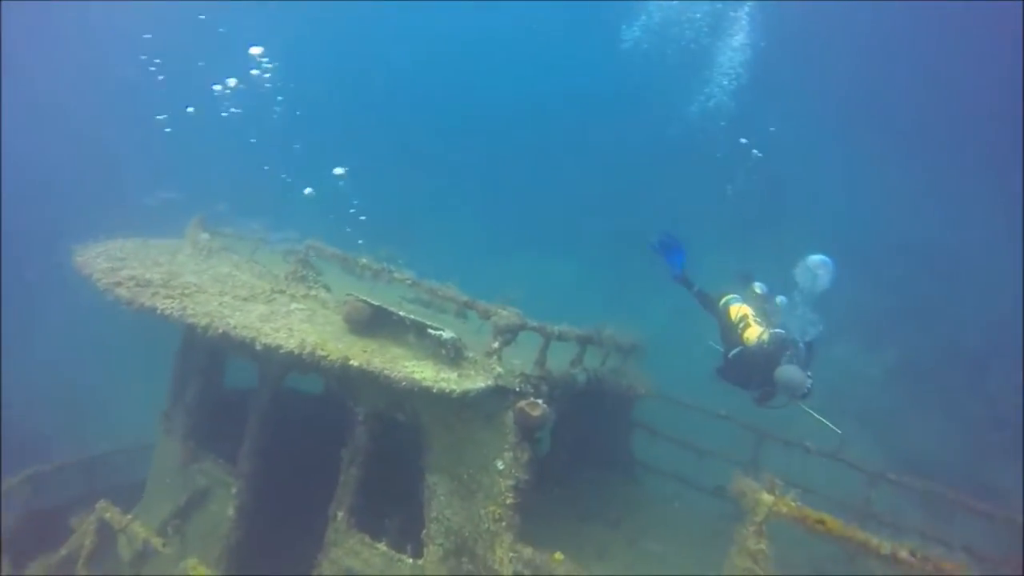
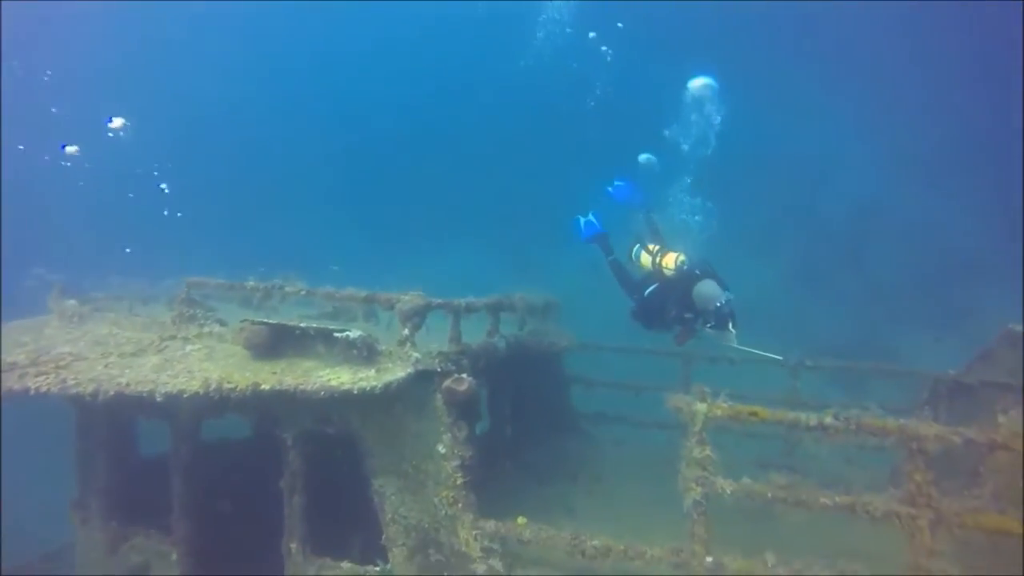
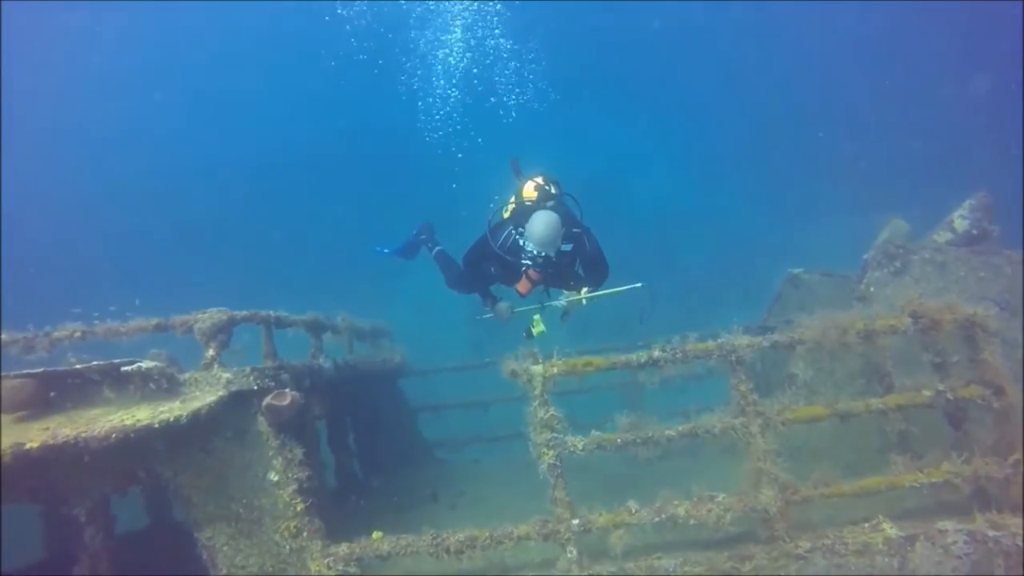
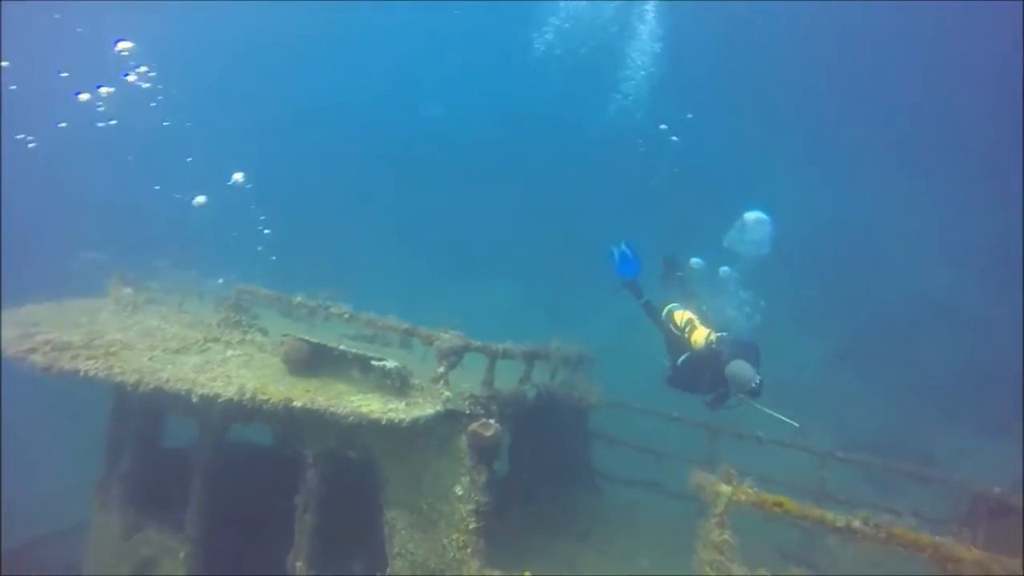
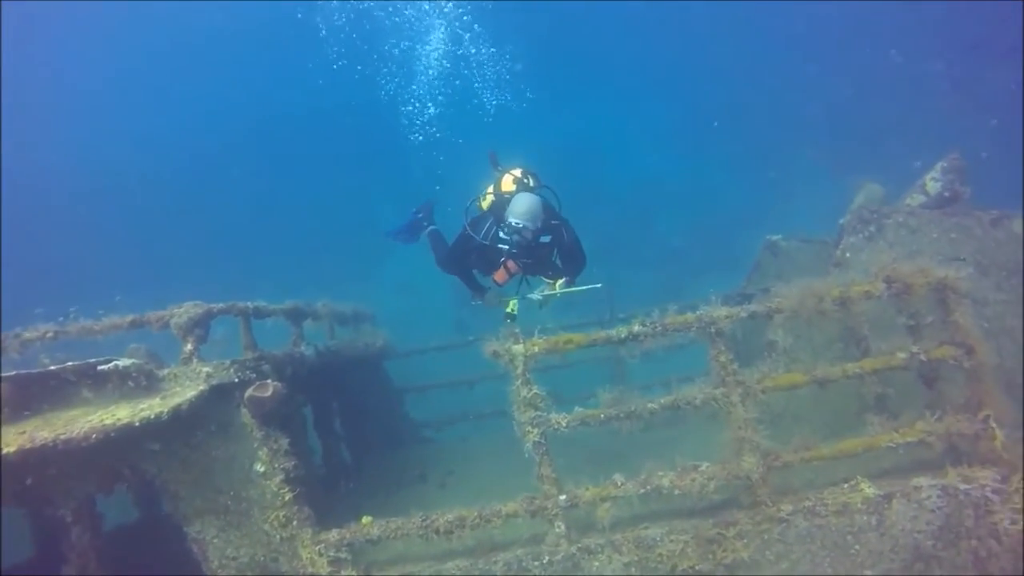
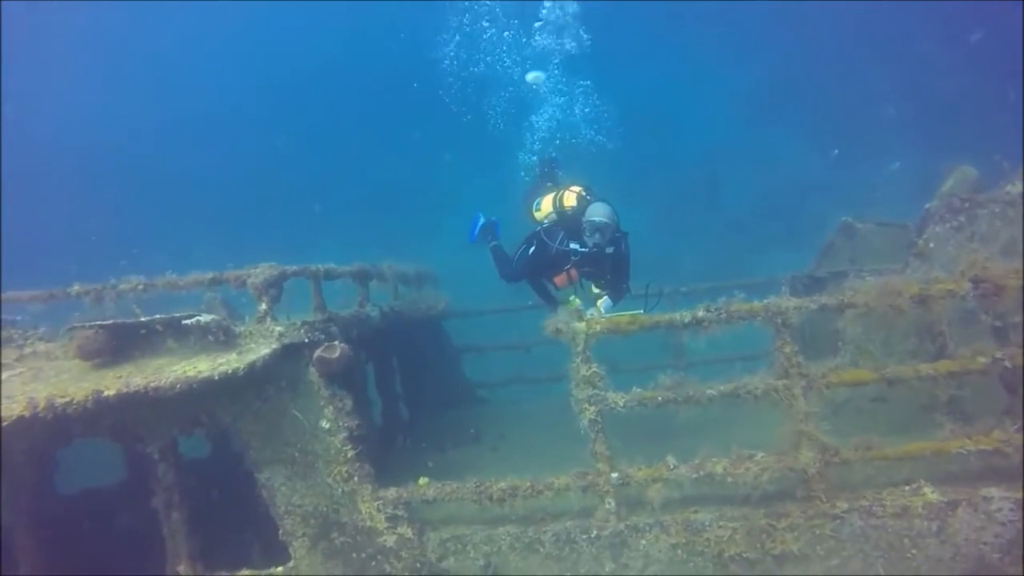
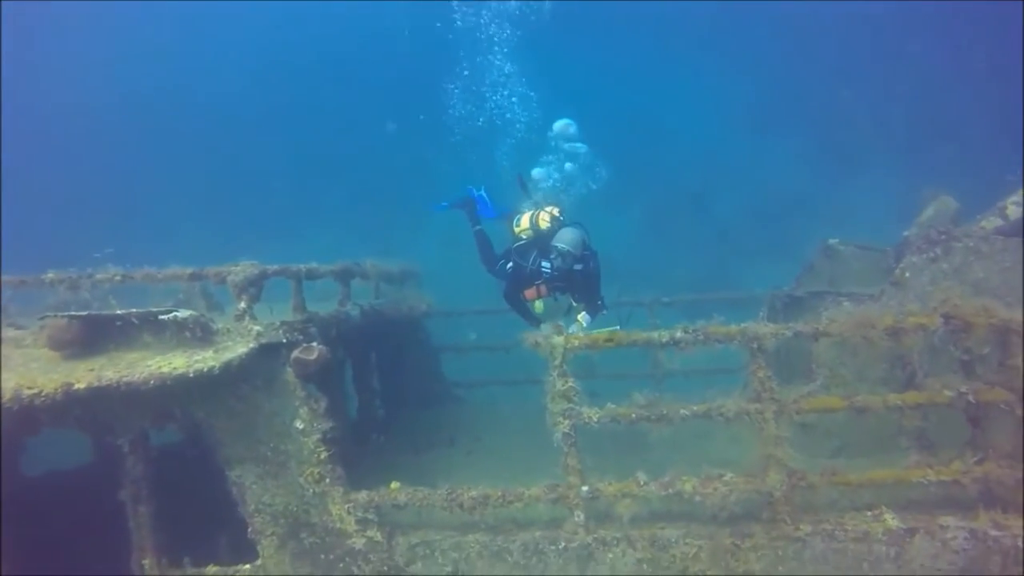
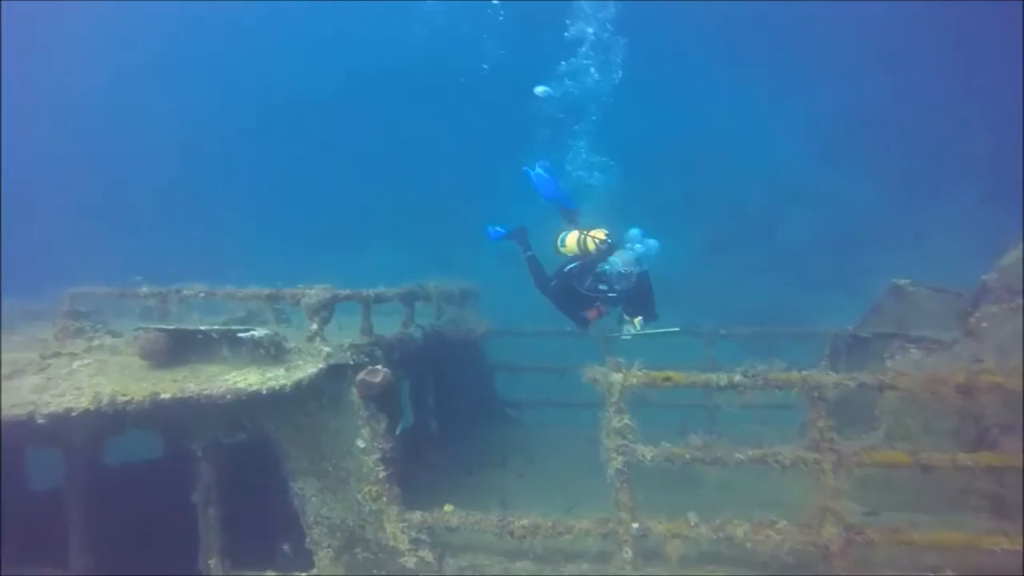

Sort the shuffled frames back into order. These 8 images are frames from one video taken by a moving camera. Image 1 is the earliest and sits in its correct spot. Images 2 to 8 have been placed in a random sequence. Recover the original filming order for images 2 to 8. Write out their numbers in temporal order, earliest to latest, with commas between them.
4, 2, 8, 7, 6, 5, 3
